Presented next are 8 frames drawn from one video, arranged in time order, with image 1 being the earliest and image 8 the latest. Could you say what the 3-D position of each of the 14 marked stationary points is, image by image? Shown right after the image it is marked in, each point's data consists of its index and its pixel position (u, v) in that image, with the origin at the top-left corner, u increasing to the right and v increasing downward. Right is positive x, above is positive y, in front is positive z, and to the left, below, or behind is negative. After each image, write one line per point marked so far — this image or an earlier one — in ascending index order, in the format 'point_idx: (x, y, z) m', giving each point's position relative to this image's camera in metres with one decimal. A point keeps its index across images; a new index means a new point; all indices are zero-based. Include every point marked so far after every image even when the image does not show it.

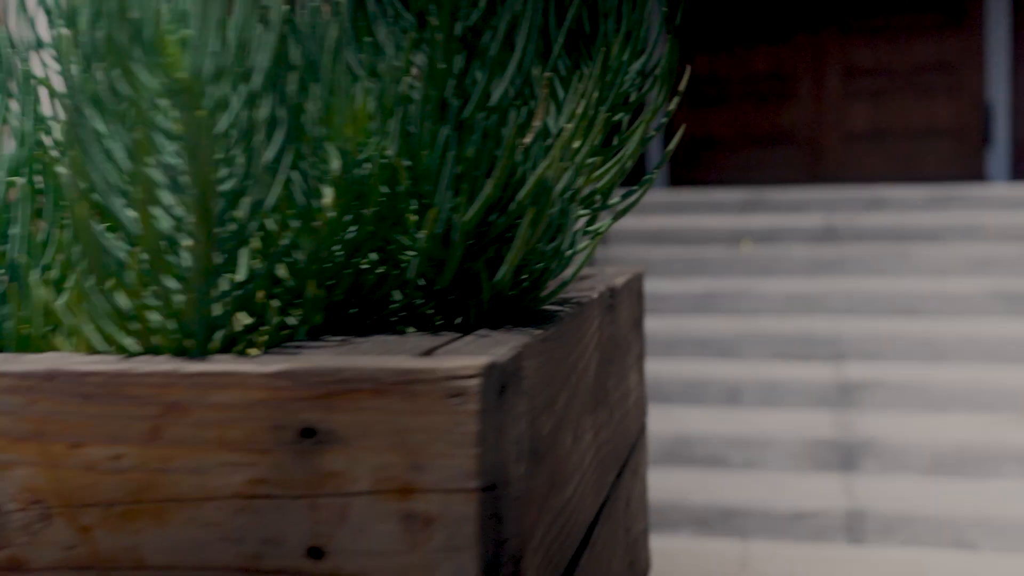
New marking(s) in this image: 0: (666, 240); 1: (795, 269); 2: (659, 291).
0: (+0.8, +0.2, +5.6) m
1: (+1.4, +0.1, +5.1) m
2: (+0.7, 0.0, +5.0) m
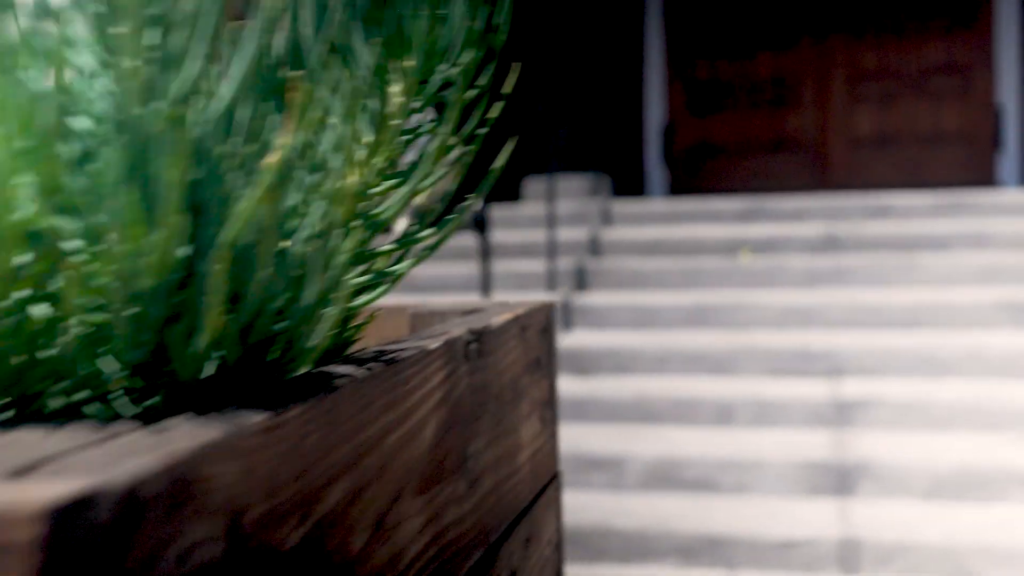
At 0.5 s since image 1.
0: (+0.8, +0.2, +5.4) m
1: (+1.3, 0.0, +4.9) m
2: (+0.6, -0.1, +4.8) m
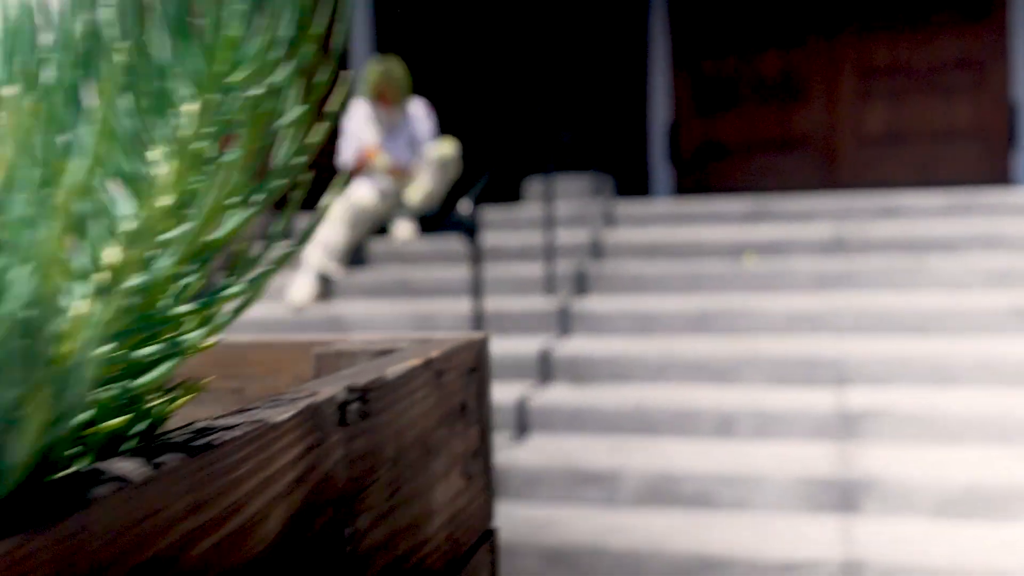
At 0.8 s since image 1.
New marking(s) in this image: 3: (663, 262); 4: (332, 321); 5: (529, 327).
0: (+0.7, +0.2, +5.2) m
1: (+1.3, 0.0, +4.7) m
2: (+0.6, -0.1, +4.7) m
3: (+0.7, +0.1, +5.1) m
4: (-0.9, -0.2, +5.0) m
5: (+0.1, -0.2, +4.8) m
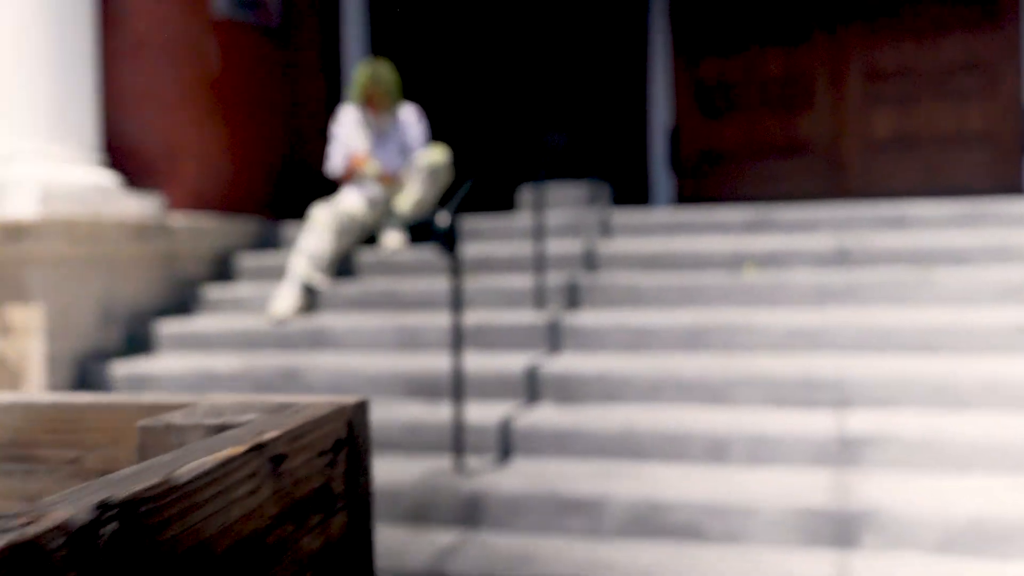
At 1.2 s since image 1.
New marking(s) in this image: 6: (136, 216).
0: (+0.7, +0.1, +5.0) m
1: (+1.2, 0.0, +4.5) m
2: (+0.6, -0.1, +4.5) m
3: (+0.7, +0.1, +4.9) m
4: (-0.9, -0.2, +4.8) m
5: (0.0, -0.2, +4.6) m
6: (-1.8, +0.3, +5.1) m
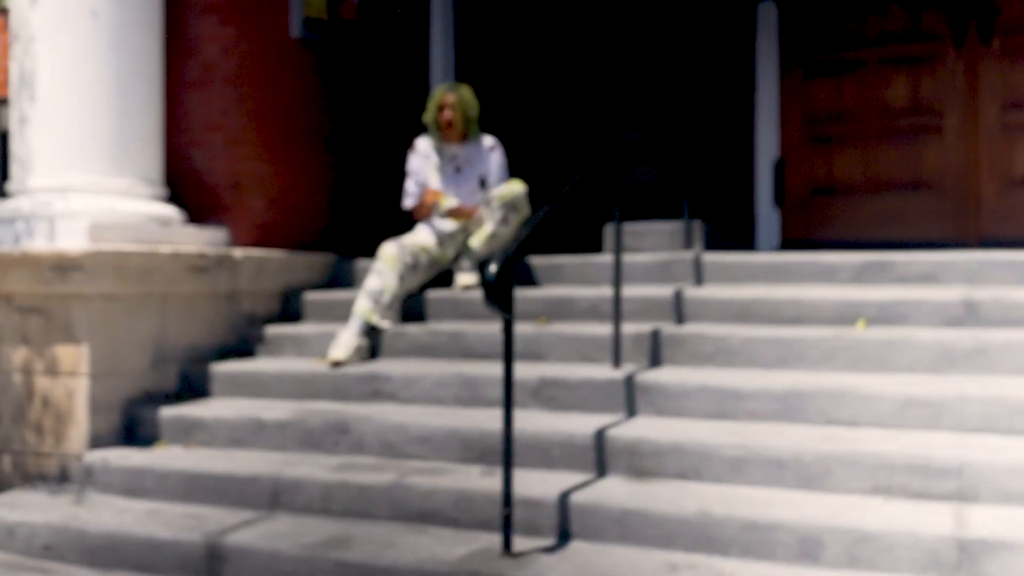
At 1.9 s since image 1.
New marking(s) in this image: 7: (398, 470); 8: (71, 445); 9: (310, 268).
0: (+1.0, -0.1, +4.5) m
1: (+1.5, -0.3, +3.9) m
2: (+0.8, -0.4, +3.9) m
3: (+1.0, -0.2, +4.4) m
4: (-0.6, -0.4, +4.5) m
5: (+0.3, -0.4, +4.1) m
6: (-1.5, +0.2, +4.9) m
7: (-0.4, -0.7, +3.9) m
8: (-1.8, -0.7, +4.4) m
9: (-1.1, +0.1, +5.6) m
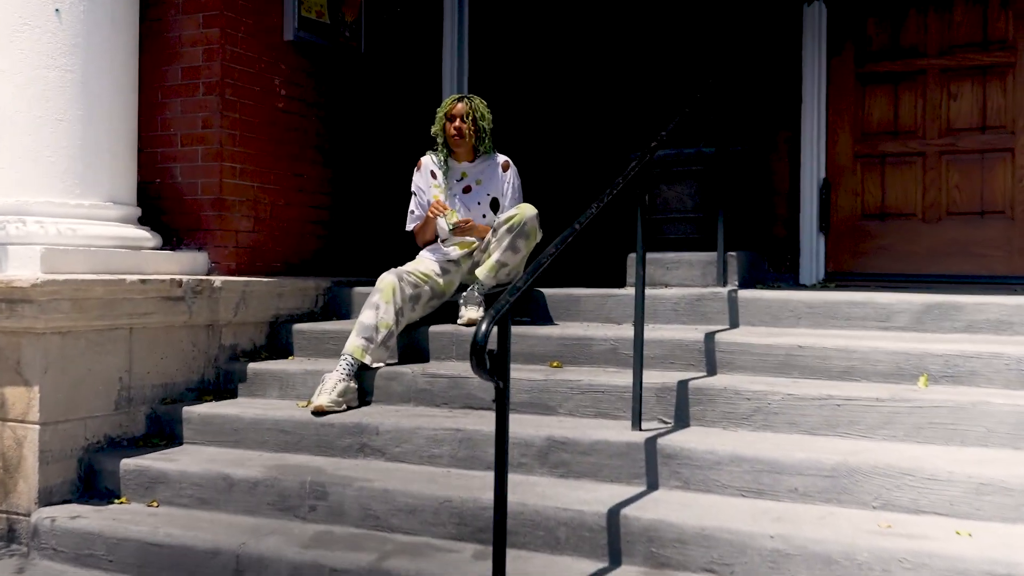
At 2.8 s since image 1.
0: (+1.0, -0.3, +3.9) m
1: (+1.5, -0.4, +3.3) m
2: (+0.8, -0.5, +3.3) m
3: (+1.0, -0.3, +3.8) m
4: (-0.6, -0.6, +3.9) m
5: (+0.3, -0.6, +3.5) m
6: (-1.4, 0.0, +4.4) m
7: (-0.4, -0.8, +3.3) m
8: (-1.8, -0.8, +3.9) m
9: (-1.0, 0.0, +5.1) m
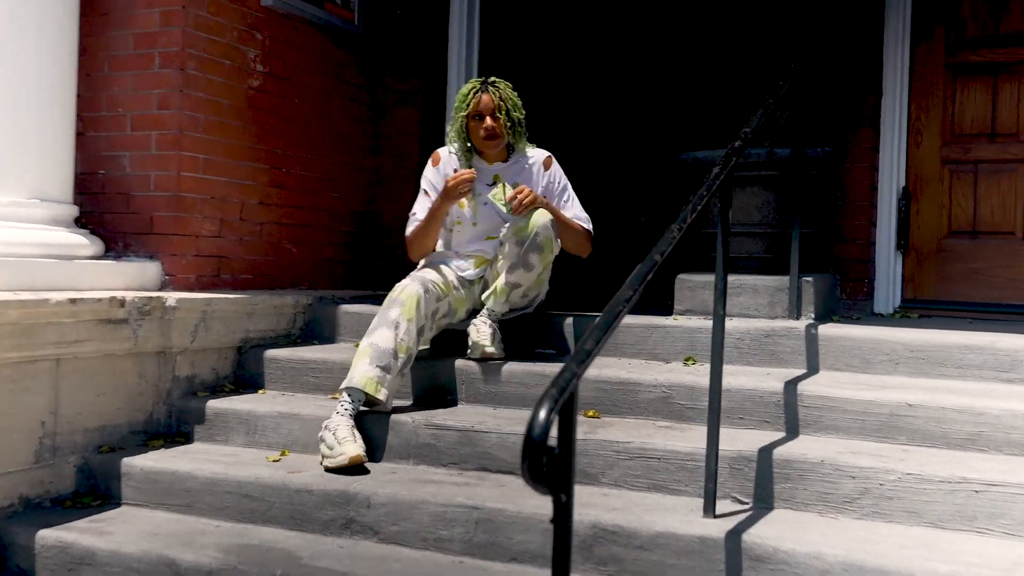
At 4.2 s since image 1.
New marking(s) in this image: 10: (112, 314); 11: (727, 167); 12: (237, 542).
0: (+1.1, -0.4, +3.0) m
1: (+1.6, -0.6, +2.4) m
2: (+0.9, -0.6, +2.5) m
3: (+1.1, -0.5, +2.9) m
4: (-0.5, -0.6, +3.1) m
5: (+0.4, -0.7, +2.7) m
6: (-1.3, 0.0, +3.5) m
7: (-0.3, -0.9, +2.5) m
8: (-1.7, -0.8, +3.0) m
9: (-0.9, -0.1, +4.2) m
10: (-1.3, -0.1, +3.5) m
11: (+0.6, +0.3, +2.7) m
12: (-0.8, -0.7, +3.0) m
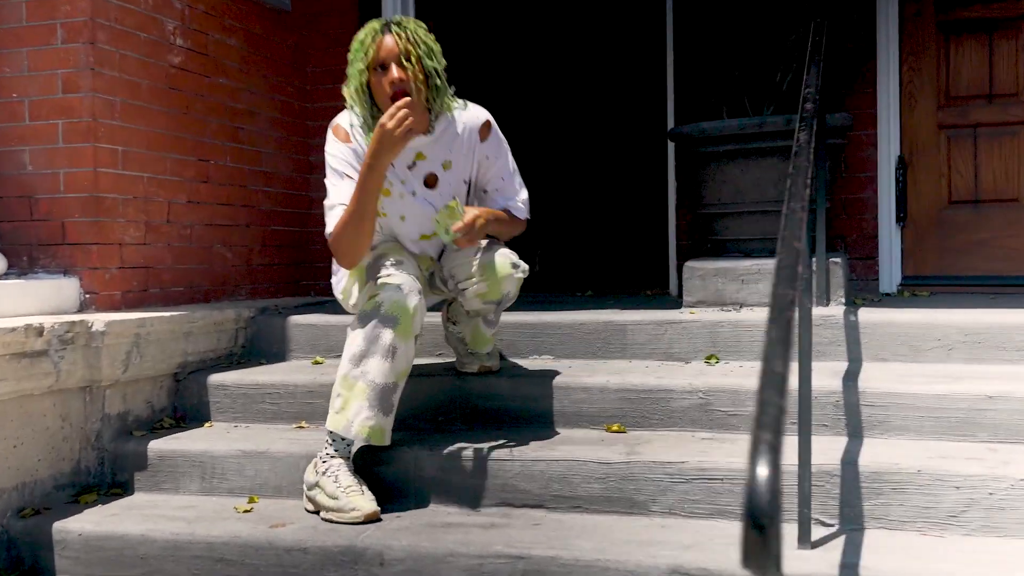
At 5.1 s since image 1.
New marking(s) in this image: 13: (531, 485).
0: (+1.2, -0.4, +2.7) m
1: (+1.8, -0.5, +2.2) m
2: (+1.1, -0.6, +2.1) m
3: (+1.2, -0.4, +2.6) m
4: (-0.4, -0.7, +2.5) m
5: (+0.5, -0.7, +2.2) m
6: (-1.3, -0.1, +2.8) m
7: (-0.1, -0.9, +1.9) m
8: (-1.6, -0.9, +2.3) m
9: (-1.0, -0.2, +3.6) m
10: (-1.3, -0.2, +2.8) m
11: (+0.6, +0.3, +2.3) m
12: (-0.7, -0.8, +2.4) m
13: (0.0, -0.5, +2.7) m
